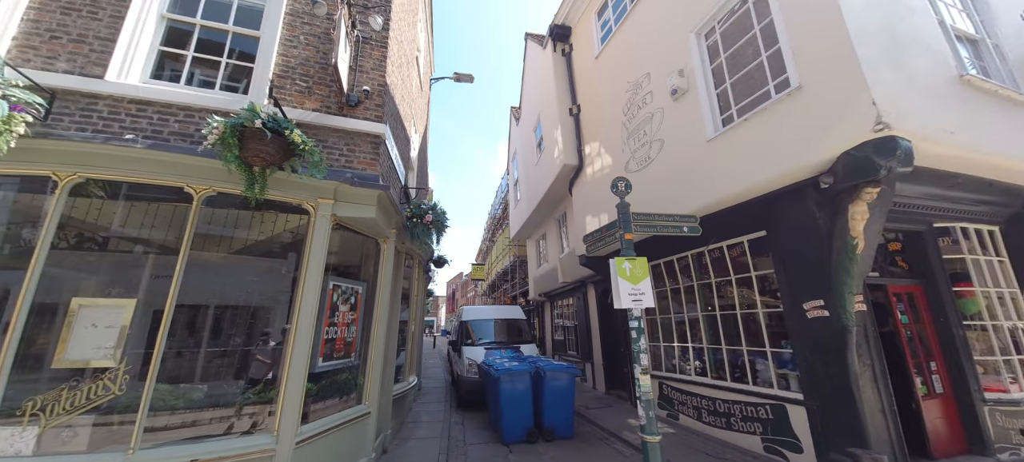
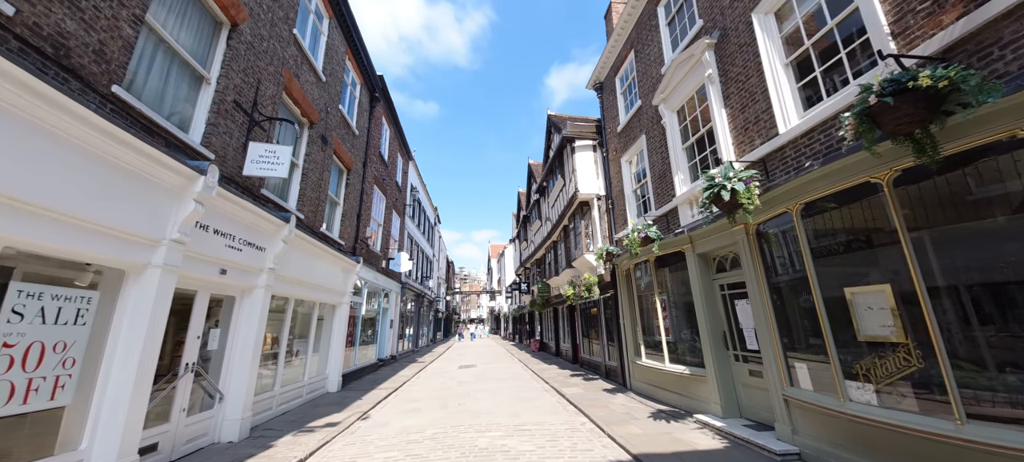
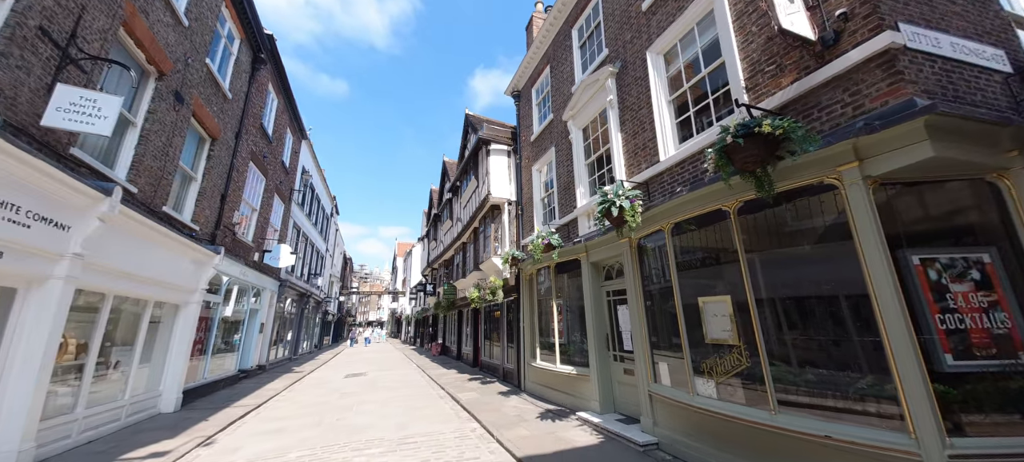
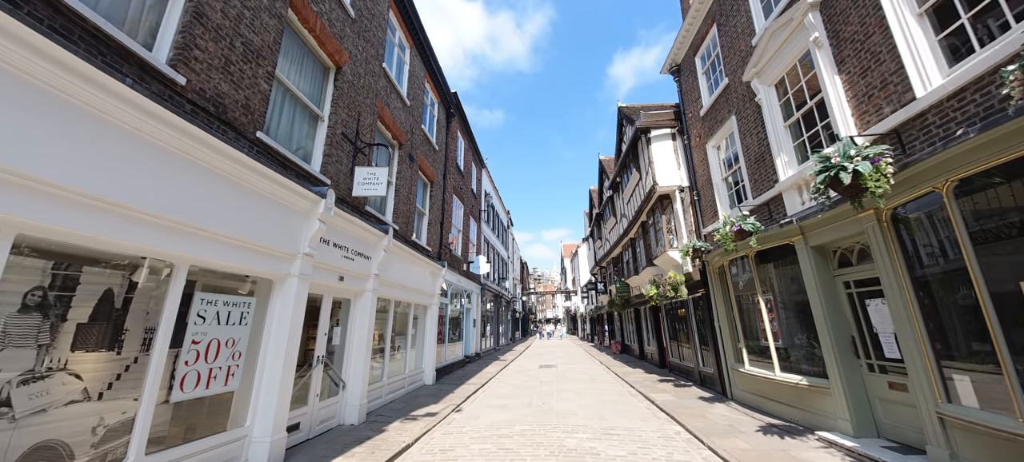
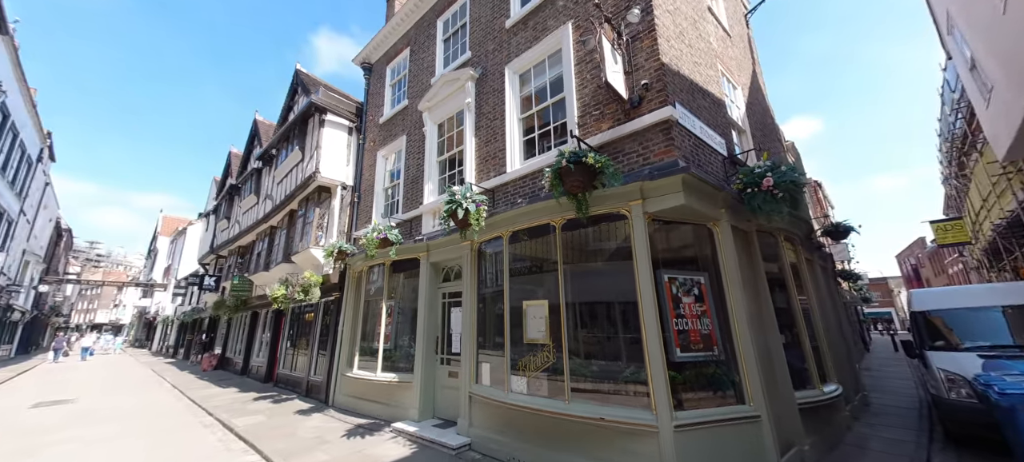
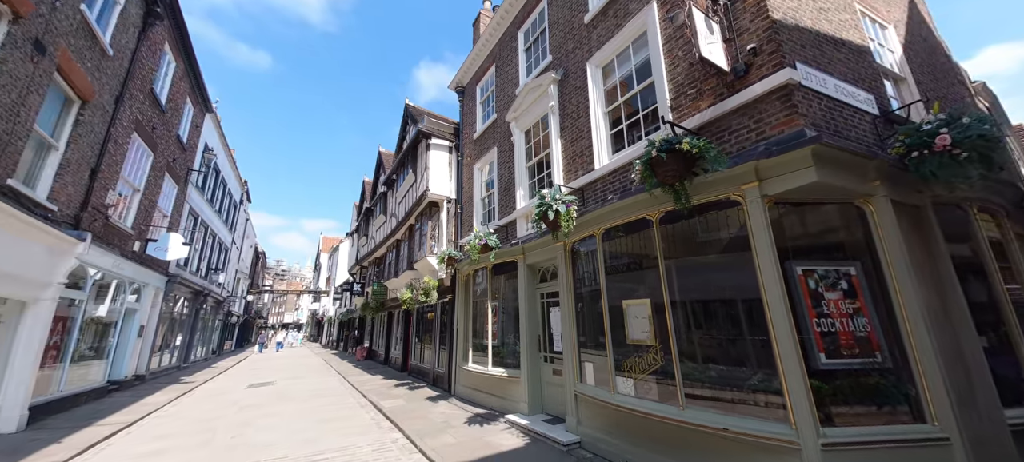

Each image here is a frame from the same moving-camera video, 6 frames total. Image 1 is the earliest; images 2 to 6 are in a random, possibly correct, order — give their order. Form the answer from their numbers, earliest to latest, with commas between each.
5, 6, 3, 2, 4
